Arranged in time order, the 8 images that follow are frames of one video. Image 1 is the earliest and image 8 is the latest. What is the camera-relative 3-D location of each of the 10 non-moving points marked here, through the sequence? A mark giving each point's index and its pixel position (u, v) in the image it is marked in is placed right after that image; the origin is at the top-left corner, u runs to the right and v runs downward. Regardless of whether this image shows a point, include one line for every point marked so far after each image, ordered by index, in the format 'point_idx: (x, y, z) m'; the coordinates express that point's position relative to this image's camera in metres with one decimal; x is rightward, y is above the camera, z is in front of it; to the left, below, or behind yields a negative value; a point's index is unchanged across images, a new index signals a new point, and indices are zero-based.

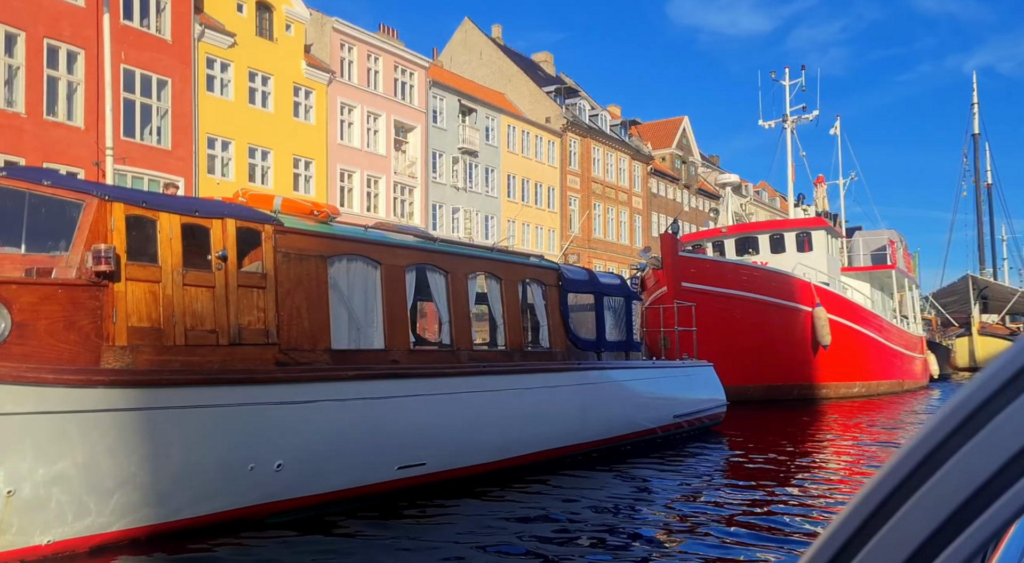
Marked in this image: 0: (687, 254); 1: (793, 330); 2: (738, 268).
0: (+3.3, +0.5, +16.0) m
1: (+5.6, -1.0, +16.9) m
2: (+4.4, +0.3, +16.3) m
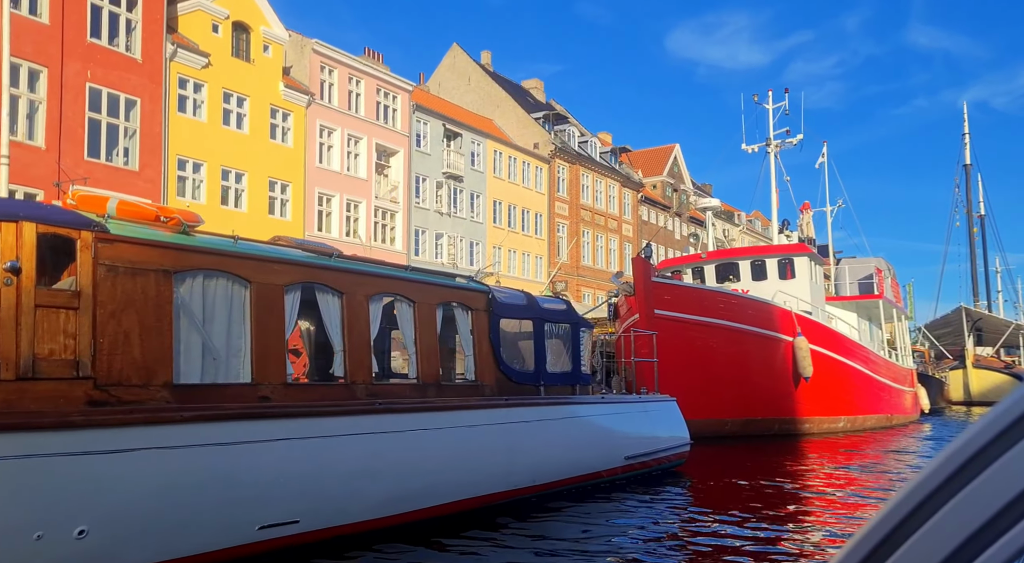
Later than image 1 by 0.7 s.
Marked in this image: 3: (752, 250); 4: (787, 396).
0: (+2.7, 0.0, +15.3) m
1: (+5.0, -1.5, +16.0) m
2: (+3.7, -0.2, +15.5) m
3: (+5.4, +0.7, +18.9) m
4: (+5.3, -2.2, +16.3) m
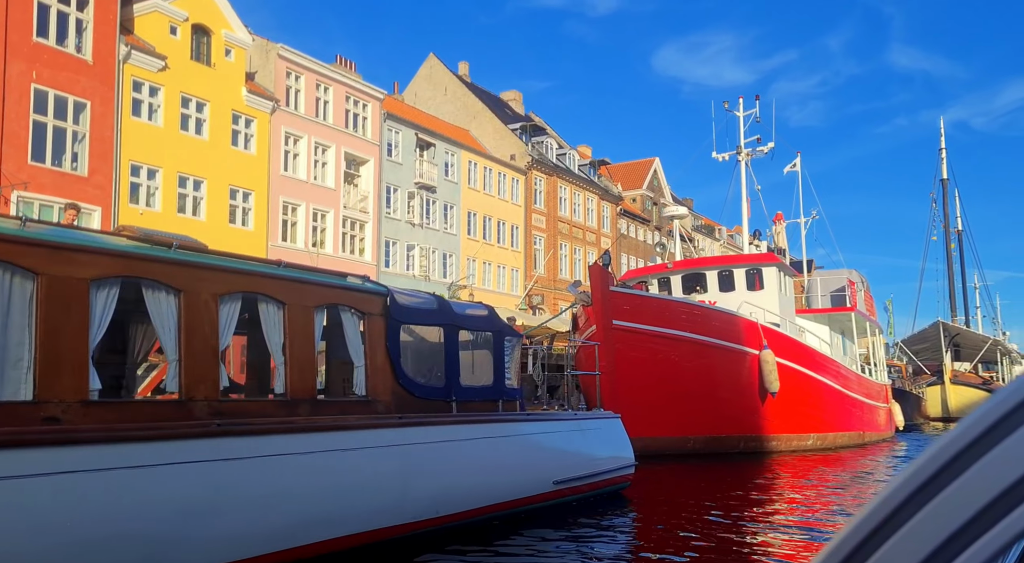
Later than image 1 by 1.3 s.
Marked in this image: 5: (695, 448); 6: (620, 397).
0: (+1.9, -0.1, +14.5) m
1: (+4.1, -1.7, +15.3) m
2: (+2.9, -0.4, +14.8) m
3: (+4.5, +0.5, +18.2) m
4: (+4.4, -2.4, +15.6) m
5: (+3.2, -3.0, +15.0) m
6: (+1.8, -2.0, +14.3) m
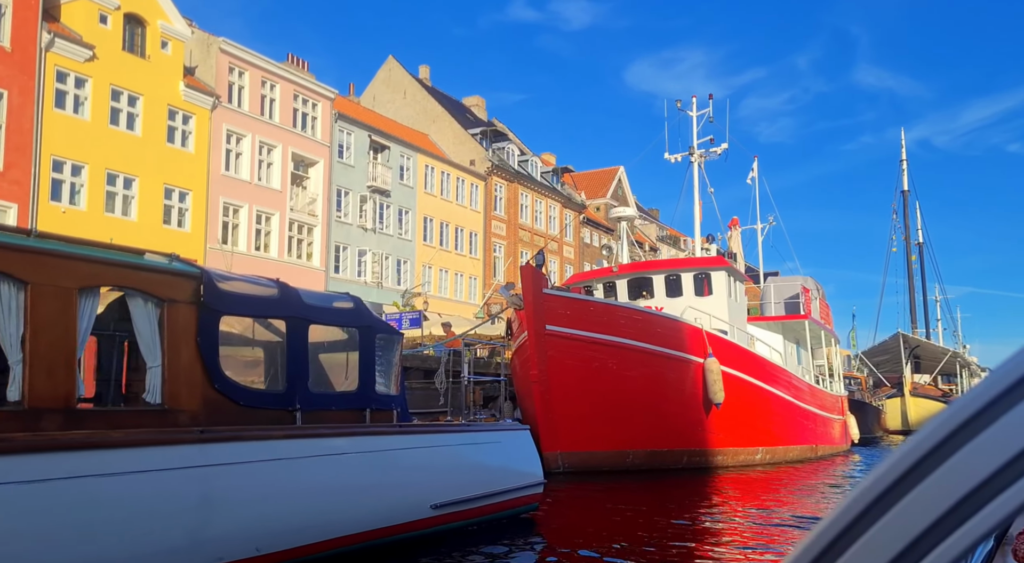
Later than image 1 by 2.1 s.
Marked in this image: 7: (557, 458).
0: (+0.7, -0.2, +13.5) m
1: (+2.9, -1.8, +14.3) m
2: (+1.7, -0.5, +13.8) m
3: (+3.2, +0.4, +17.3) m
4: (+3.2, -2.5, +14.6) m
5: (+2.0, -3.0, +14.0) m
6: (+0.6, -2.0, +13.3) m
7: (+0.7, -2.8, +13.4) m
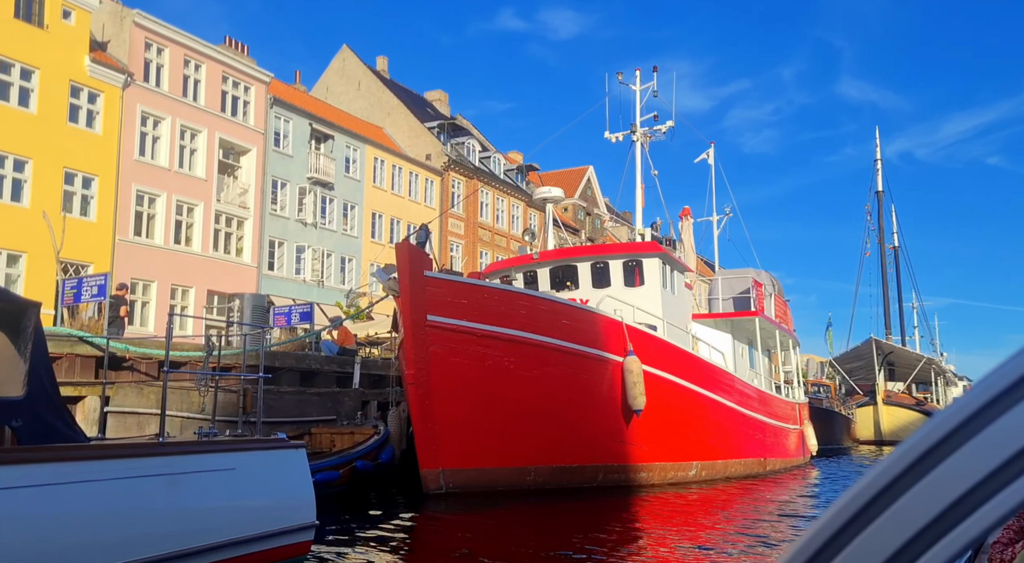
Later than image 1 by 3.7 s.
0: (-1.0, +0.1, +11.1) m
1: (+1.2, -1.6, +12.0) m
2: (0.0, -0.2, +11.4) m
3: (+1.5, +0.6, +15.0) m
4: (+1.5, -2.3, +12.3) m
5: (+0.3, -2.8, +11.6) m
6: (-1.0, -1.8, +10.9) m
7: (-1.0, -2.6, +11.0) m
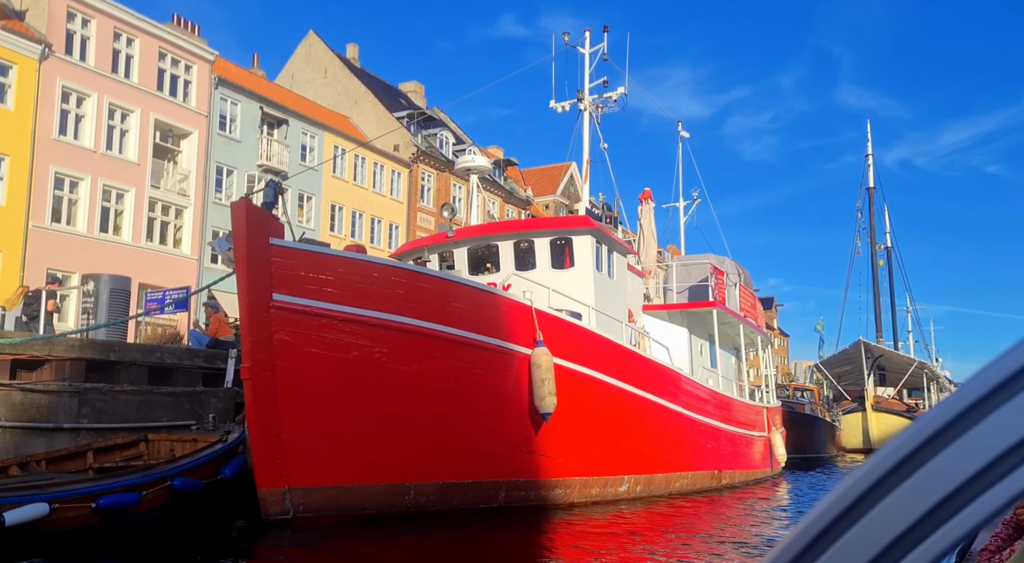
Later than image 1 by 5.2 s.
0: (-2.4, +0.4, +8.9) m
1: (-0.2, -1.3, +9.7) m
2: (-1.4, +0.1, +9.2) m
3: (+0.1, +0.8, +12.8) m
4: (+0.1, -2.0, +10.0) m
5: (-1.1, -2.5, +9.4) m
6: (-2.4, -1.4, +8.7) m
7: (-2.4, -2.2, +8.7) m
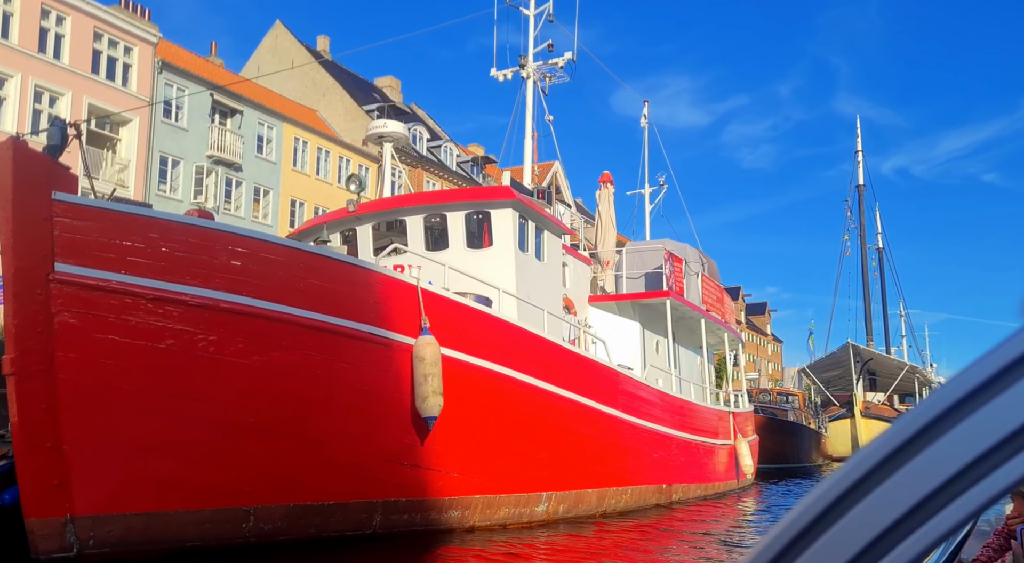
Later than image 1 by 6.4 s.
0: (-3.5, +0.7, +6.9) m
1: (-1.3, -1.0, +7.8) m
2: (-2.5, +0.3, +7.2) m
3: (-1.1, +1.1, +10.8) m
4: (-1.1, -1.7, +8.0) m
5: (-2.2, -2.2, +7.4) m
6: (-3.6, -1.2, +6.7) m
7: (-3.5, -2.0, +6.8) m
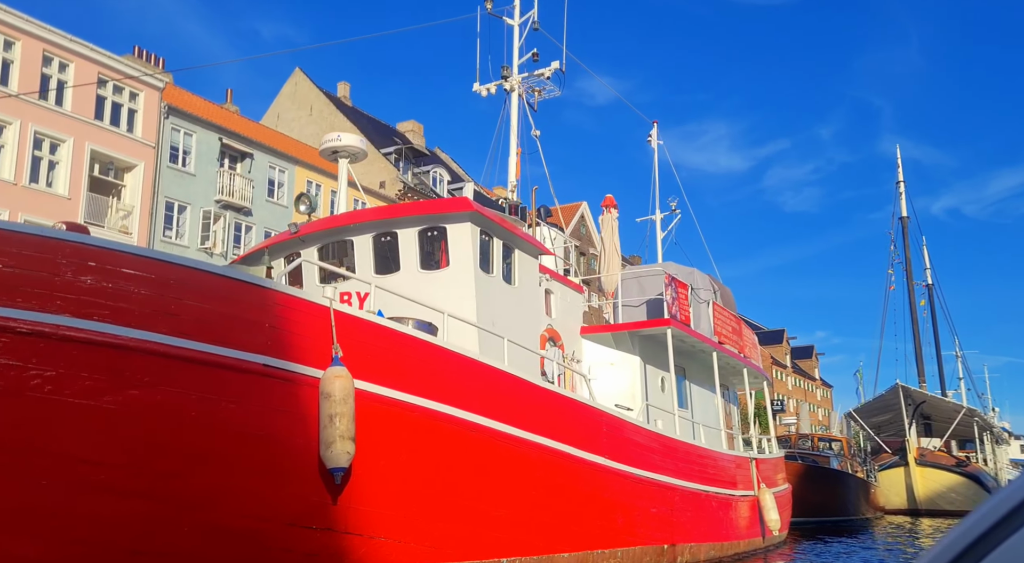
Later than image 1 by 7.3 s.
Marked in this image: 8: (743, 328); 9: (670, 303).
0: (-4.2, +0.5, +5.6) m
1: (-1.9, -1.1, +6.3) m
2: (-3.2, +0.2, +5.9) m
3: (-1.6, +0.8, +9.4) m
4: (-1.6, -1.9, +6.5) m
5: (-2.8, -2.3, +5.9) m
6: (-4.2, -1.3, +5.3) m
7: (-4.1, -2.1, +5.3) m
8: (+4.1, -0.8, +14.9) m
9: (+2.2, -0.3, +11.9) m
